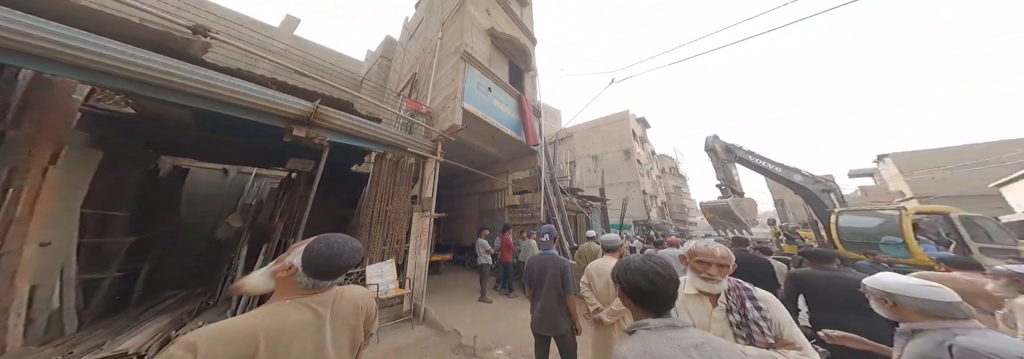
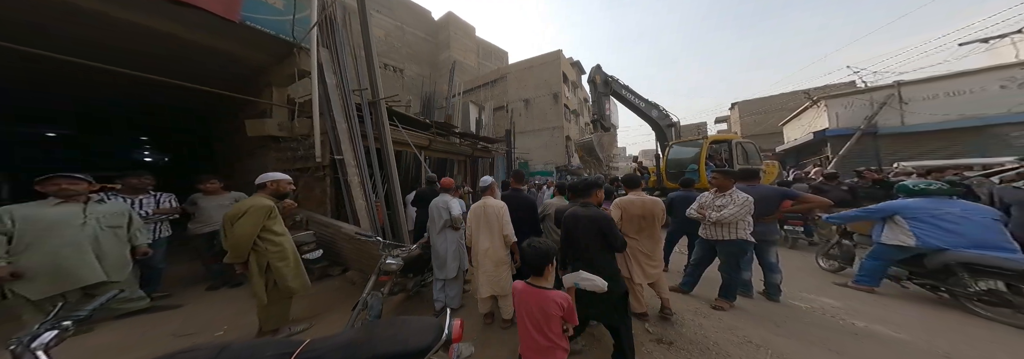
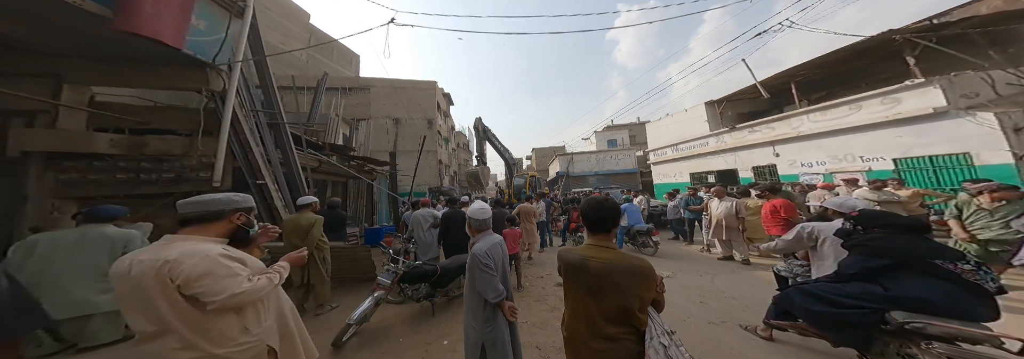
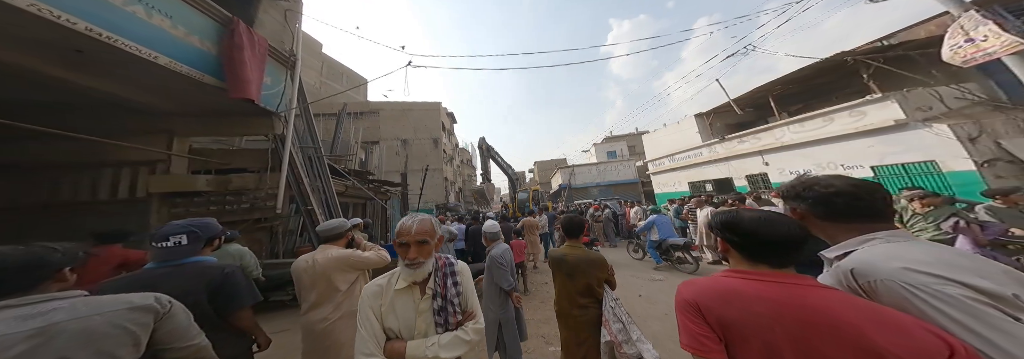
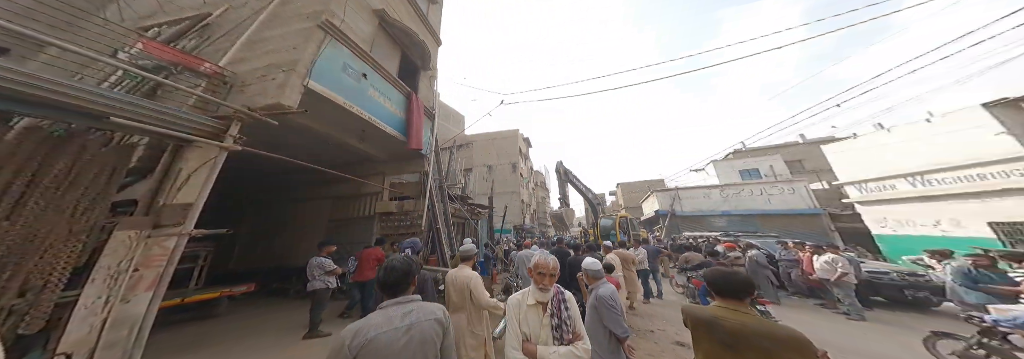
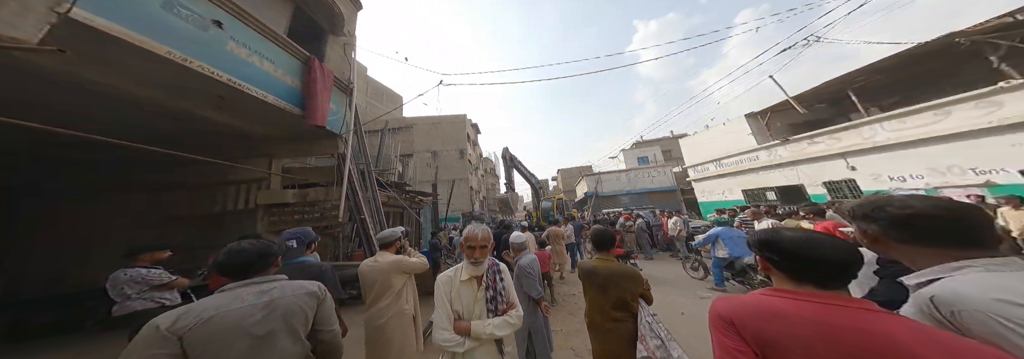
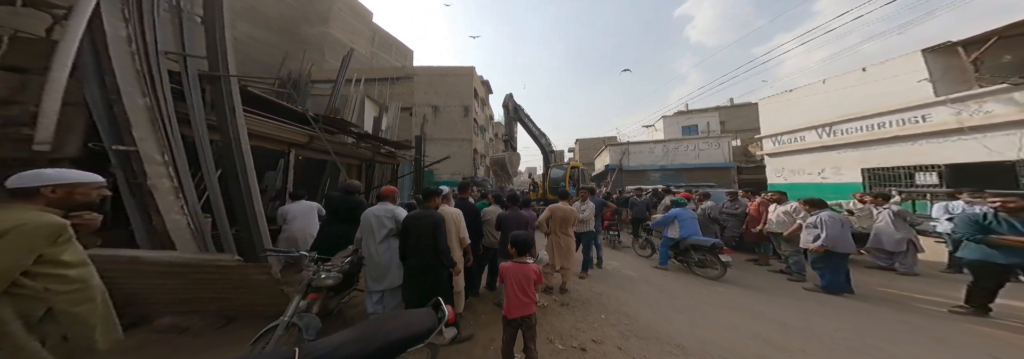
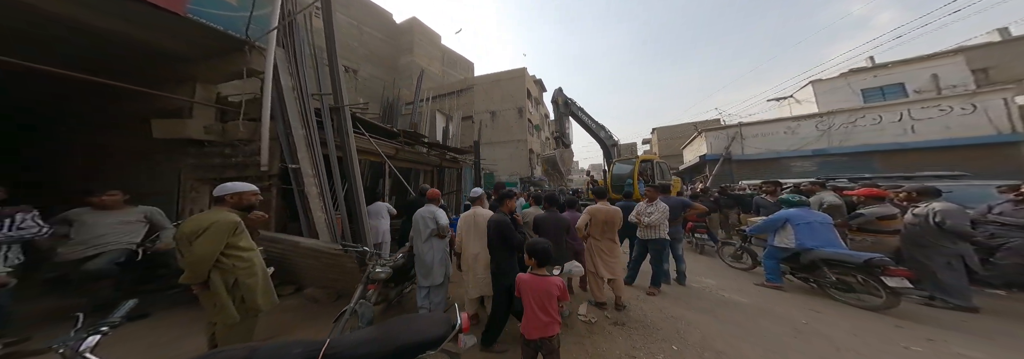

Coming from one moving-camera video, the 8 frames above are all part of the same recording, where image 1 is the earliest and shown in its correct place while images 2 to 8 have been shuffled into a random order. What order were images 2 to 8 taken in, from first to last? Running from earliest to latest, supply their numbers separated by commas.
5, 6, 4, 3, 7, 8, 2
